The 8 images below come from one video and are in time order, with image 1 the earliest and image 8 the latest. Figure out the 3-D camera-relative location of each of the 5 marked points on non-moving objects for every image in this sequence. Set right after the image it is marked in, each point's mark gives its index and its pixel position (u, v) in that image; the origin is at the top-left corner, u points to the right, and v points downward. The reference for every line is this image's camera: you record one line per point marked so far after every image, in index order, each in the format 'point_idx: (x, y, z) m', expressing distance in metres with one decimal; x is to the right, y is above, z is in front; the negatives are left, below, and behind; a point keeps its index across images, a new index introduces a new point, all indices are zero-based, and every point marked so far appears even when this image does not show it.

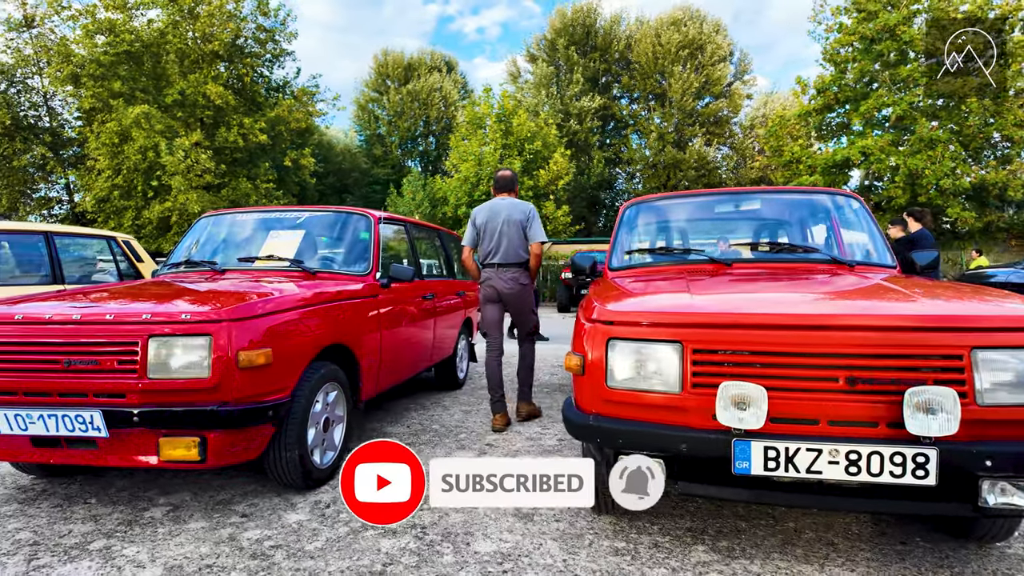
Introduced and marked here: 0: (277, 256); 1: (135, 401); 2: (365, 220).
0: (-1.6, +0.2, +4.1) m
1: (-1.6, -0.5, +2.6) m
2: (-1.1, +0.5, +4.5) m
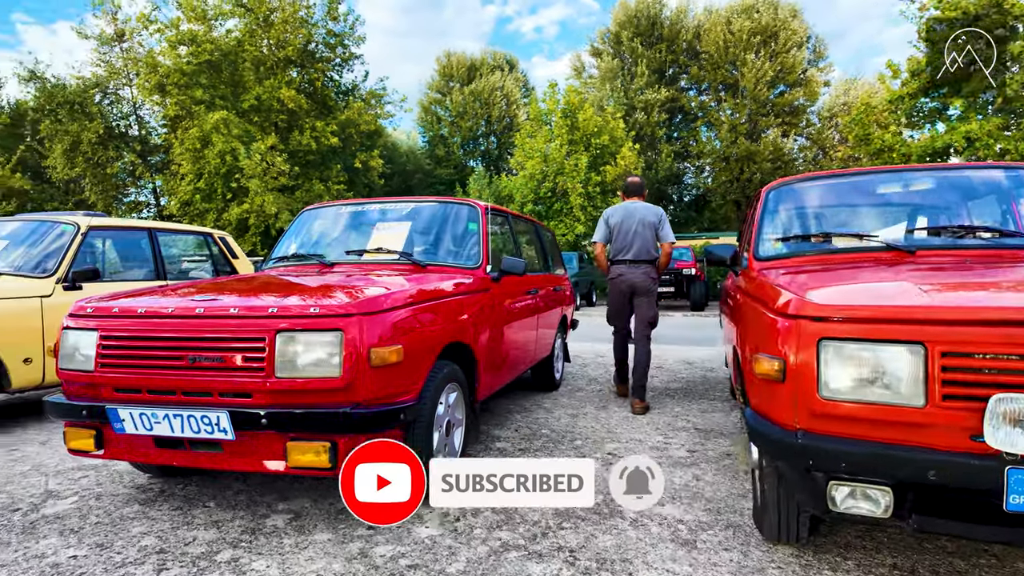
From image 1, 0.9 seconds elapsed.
0: (-0.8, +0.3, +3.9) m
1: (-1.0, -0.5, +2.4) m
2: (-0.3, +0.6, +4.3) m
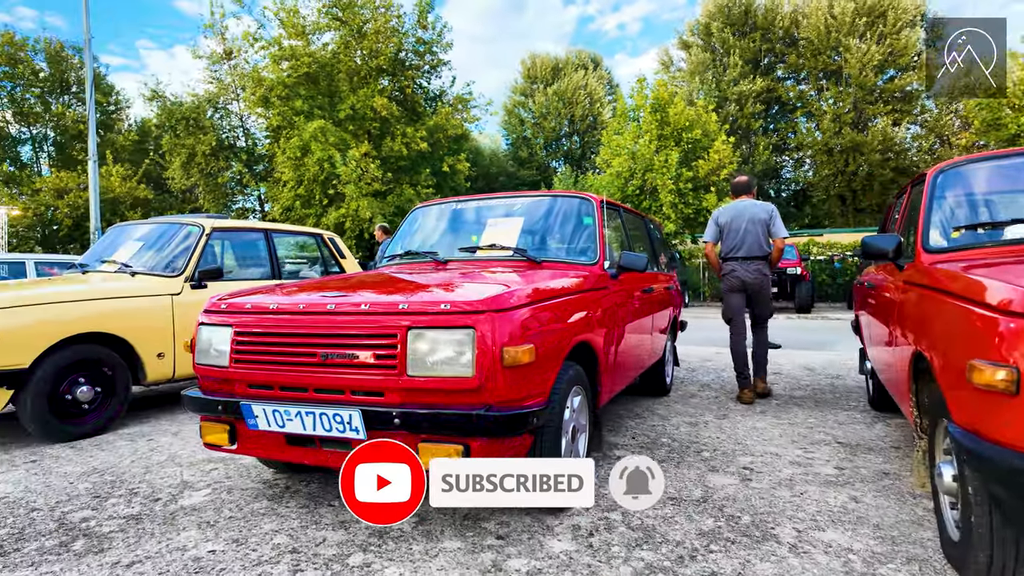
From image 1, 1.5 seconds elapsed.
0: (-0.1, +0.3, +3.8) m
1: (-0.5, -0.4, +2.3) m
2: (+0.5, +0.6, +4.1) m
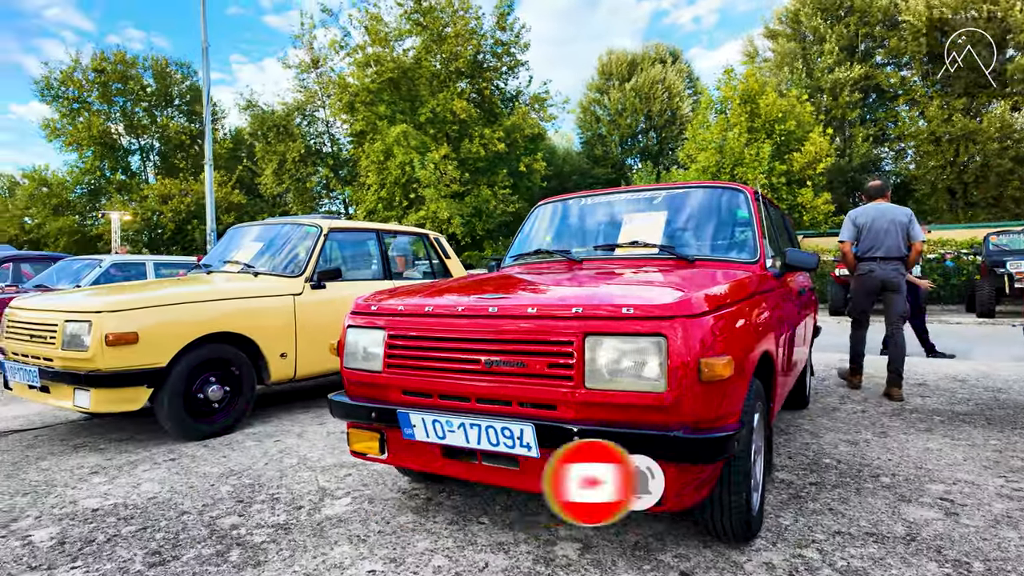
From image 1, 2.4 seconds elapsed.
0: (+0.8, +0.3, +3.5) m
1: (+0.2, -0.4, +2.1) m
2: (+1.4, +0.6, +3.7) m
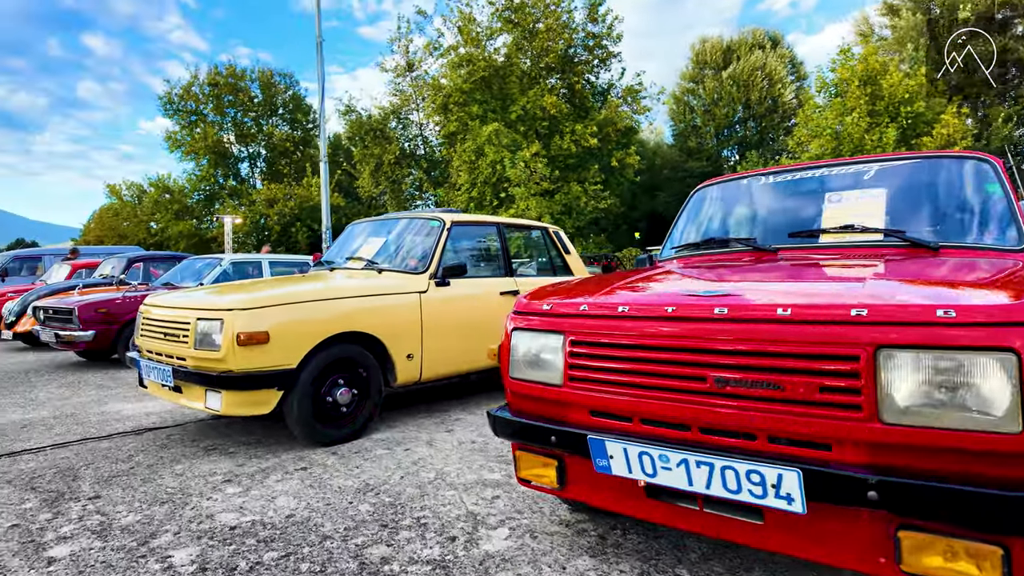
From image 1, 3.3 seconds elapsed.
0: (+1.6, +0.3, +2.8) m
1: (+0.9, -0.4, +1.5) m
2: (+2.2, +0.6, +2.9) m
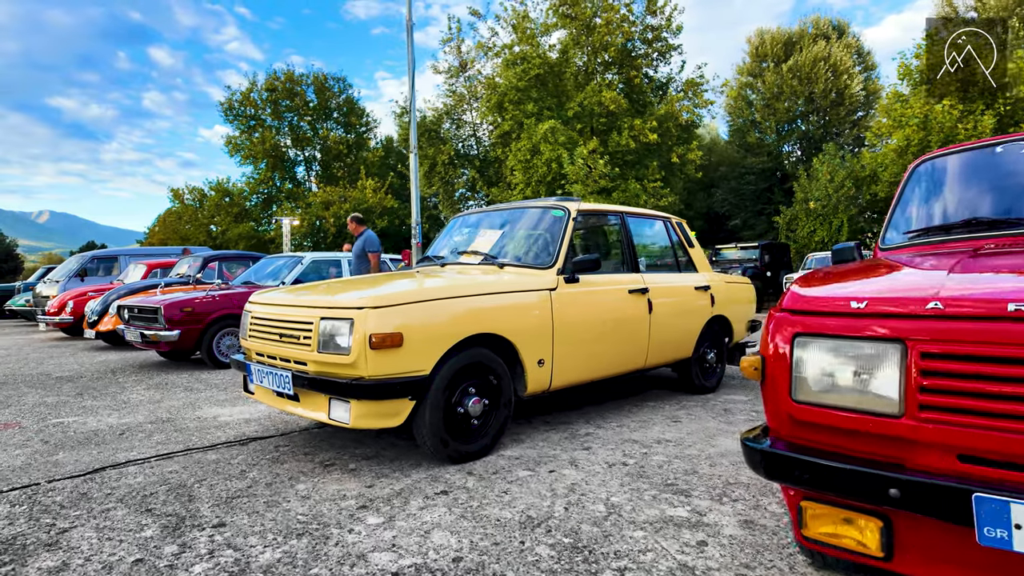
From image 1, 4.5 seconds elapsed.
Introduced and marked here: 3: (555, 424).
0: (+2.4, +0.3, +2.1) m
1: (+1.6, -0.4, +0.9) m
2: (+3.1, +0.6, +2.2) m
3: (+0.3, -1.0, +4.3) m
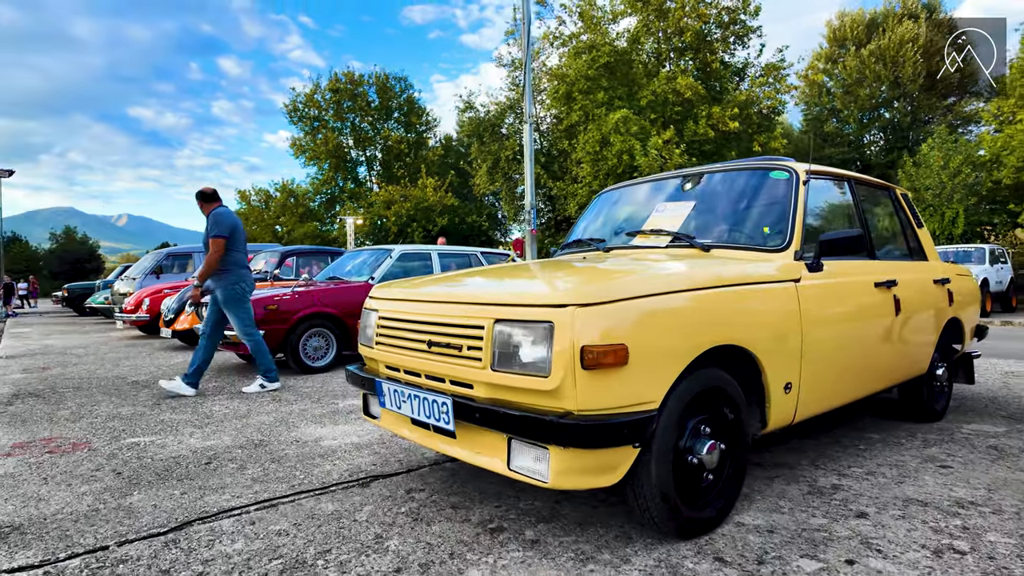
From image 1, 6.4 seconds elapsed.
0: (+3.3, +0.3, +0.8) m
1: (+2.4, -0.4, -0.4) m
2: (+4.0, +0.6, +0.8) m
3: (+1.4, -0.9, +3.1) m
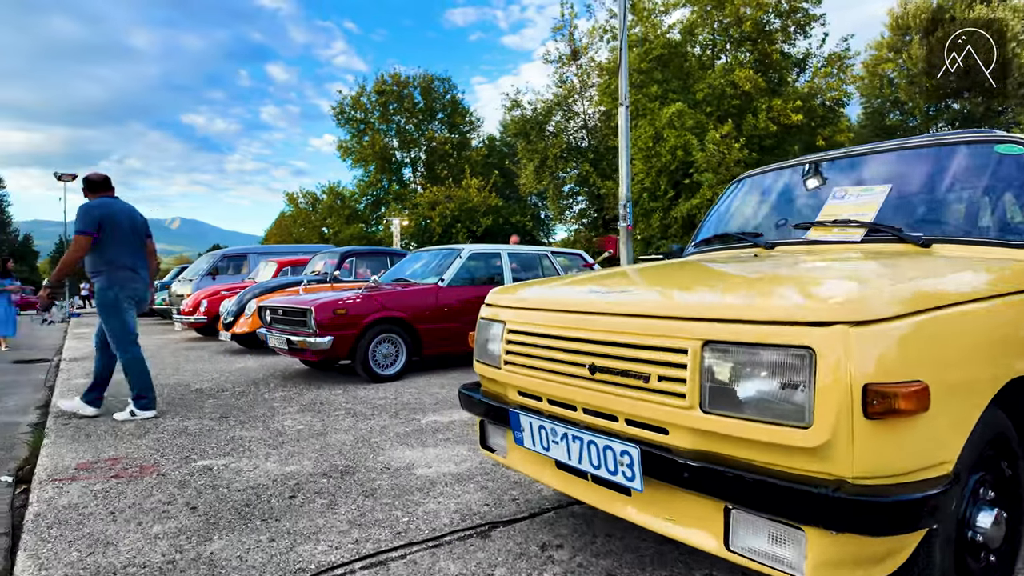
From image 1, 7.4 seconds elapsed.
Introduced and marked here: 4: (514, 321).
0: (+3.8, +0.3, -0.1) m
1: (+2.8, -0.4, -1.2) m
2: (+4.4, +0.6, -0.1) m
3: (+2.0, -1.0, +2.4) m
4: (0.0, -0.1, +2.3) m
